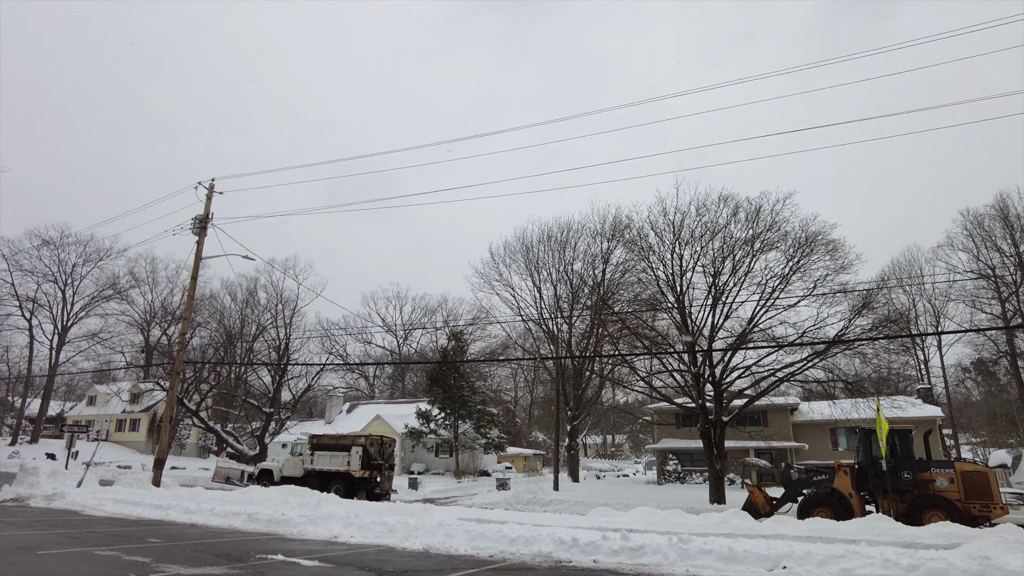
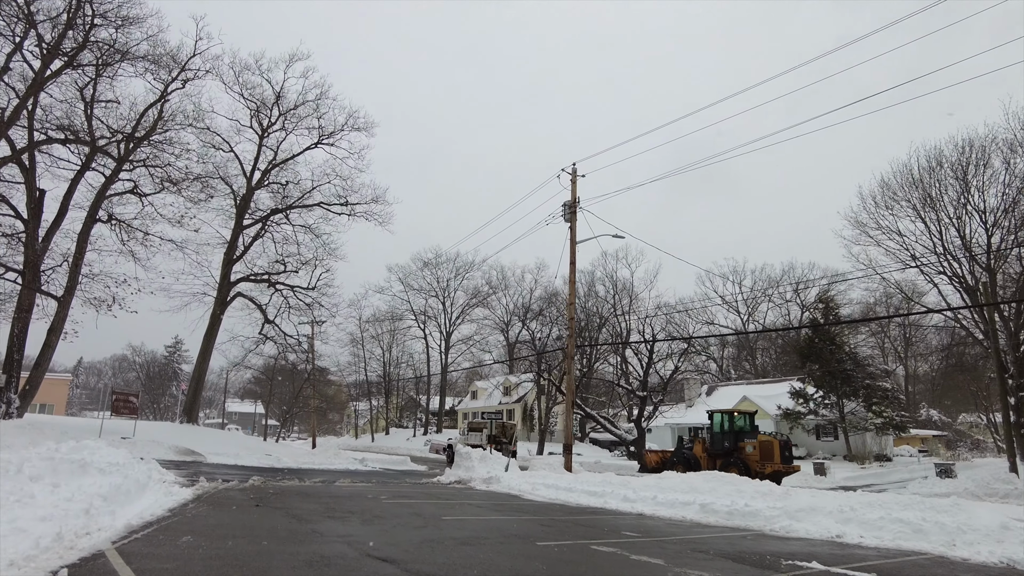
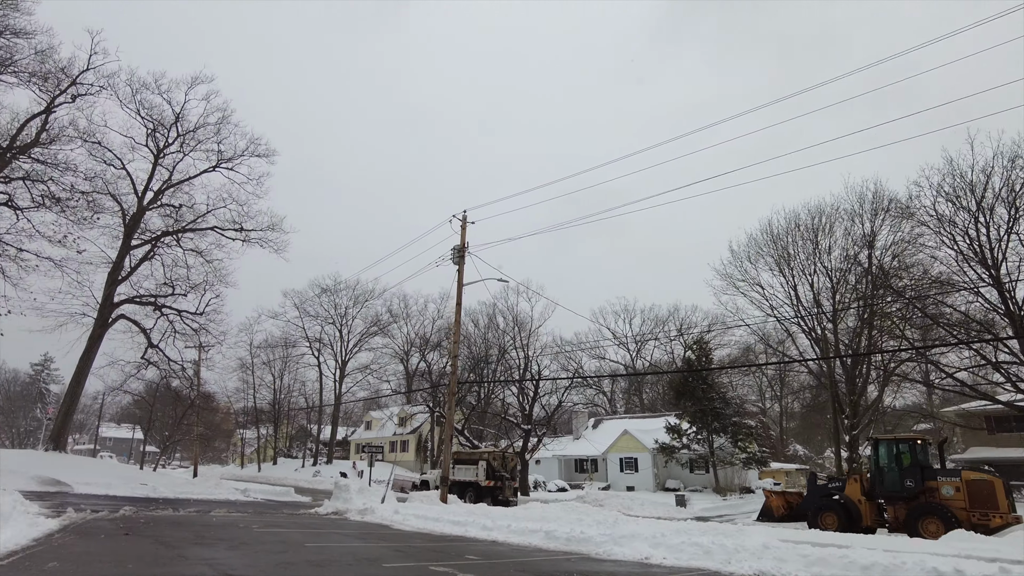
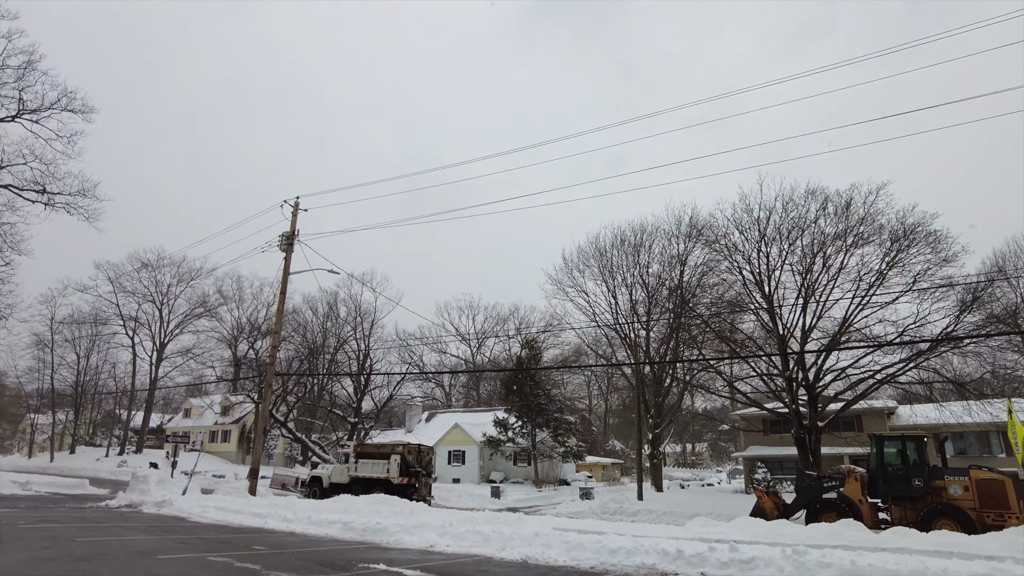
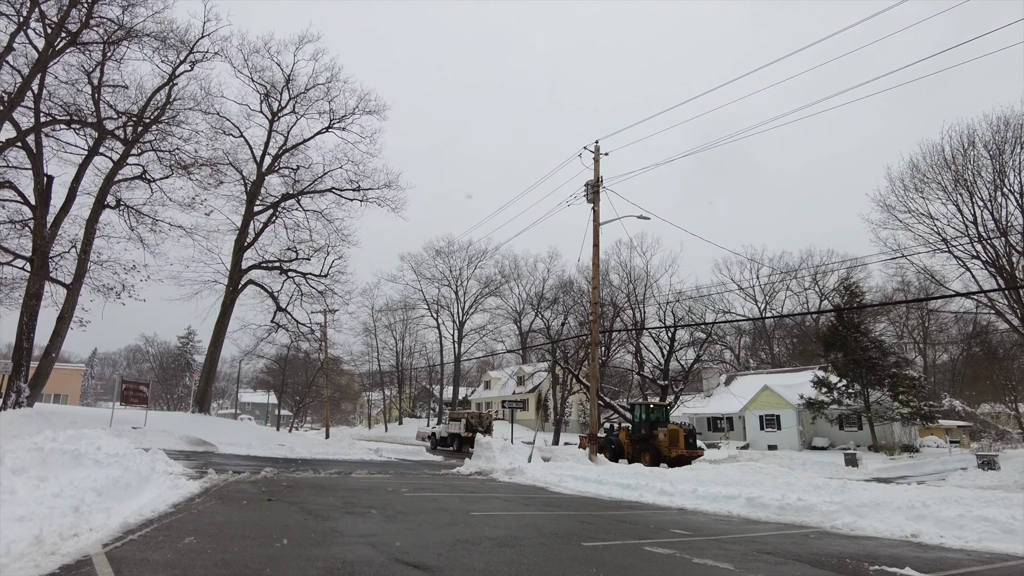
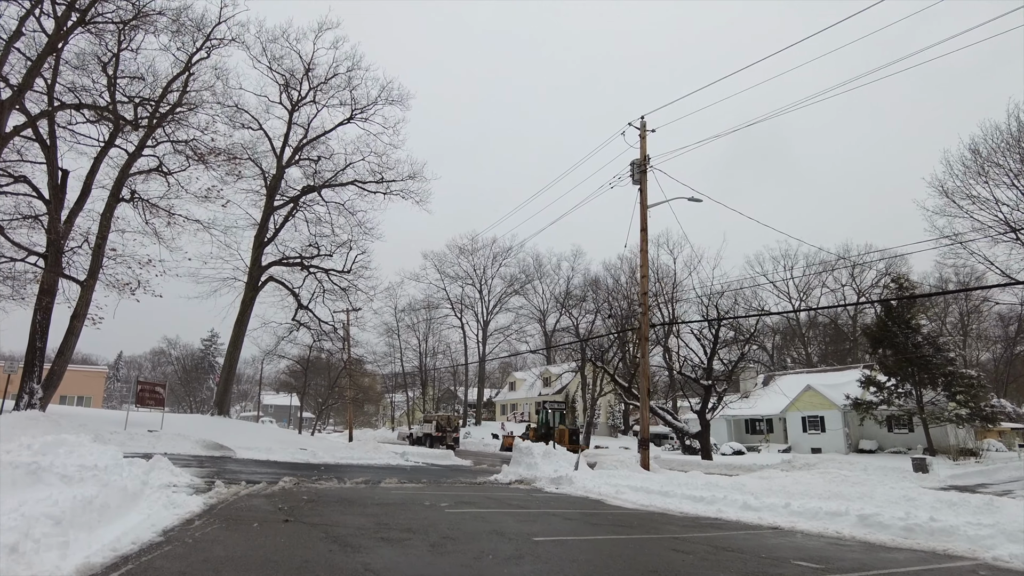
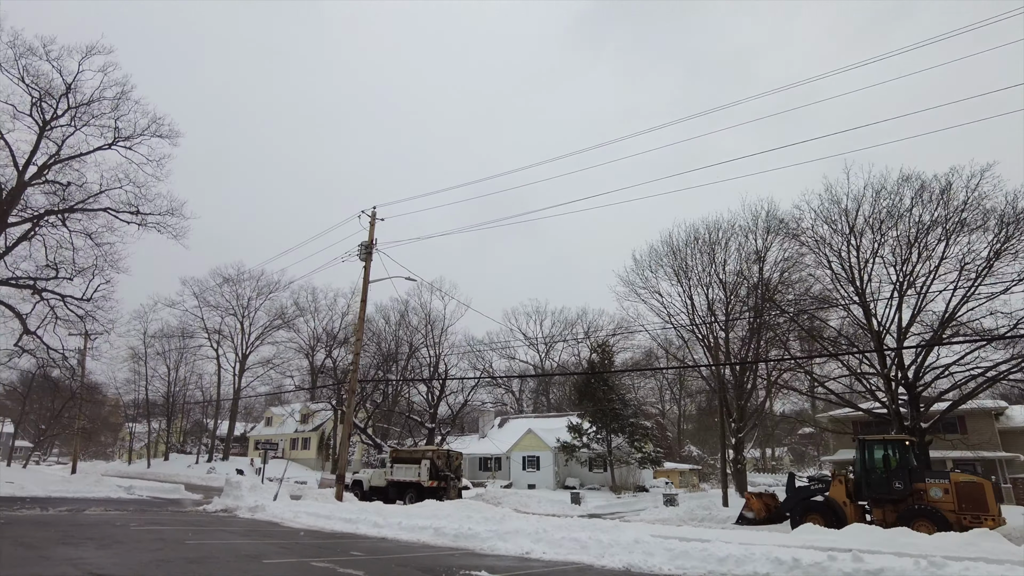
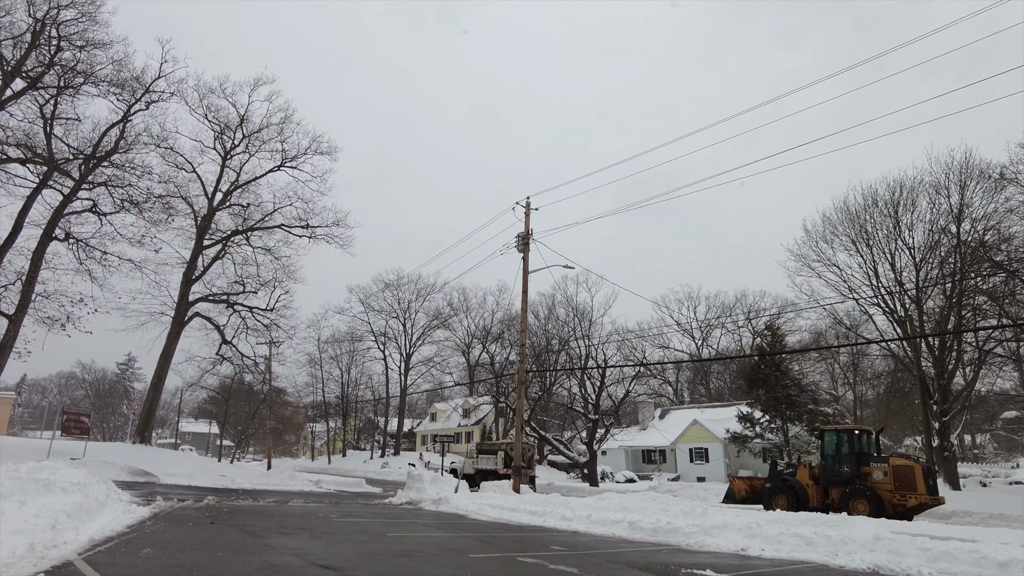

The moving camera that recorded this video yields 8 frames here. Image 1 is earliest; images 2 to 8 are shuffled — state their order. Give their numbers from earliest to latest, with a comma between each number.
4, 7, 3, 8, 2, 5, 6
